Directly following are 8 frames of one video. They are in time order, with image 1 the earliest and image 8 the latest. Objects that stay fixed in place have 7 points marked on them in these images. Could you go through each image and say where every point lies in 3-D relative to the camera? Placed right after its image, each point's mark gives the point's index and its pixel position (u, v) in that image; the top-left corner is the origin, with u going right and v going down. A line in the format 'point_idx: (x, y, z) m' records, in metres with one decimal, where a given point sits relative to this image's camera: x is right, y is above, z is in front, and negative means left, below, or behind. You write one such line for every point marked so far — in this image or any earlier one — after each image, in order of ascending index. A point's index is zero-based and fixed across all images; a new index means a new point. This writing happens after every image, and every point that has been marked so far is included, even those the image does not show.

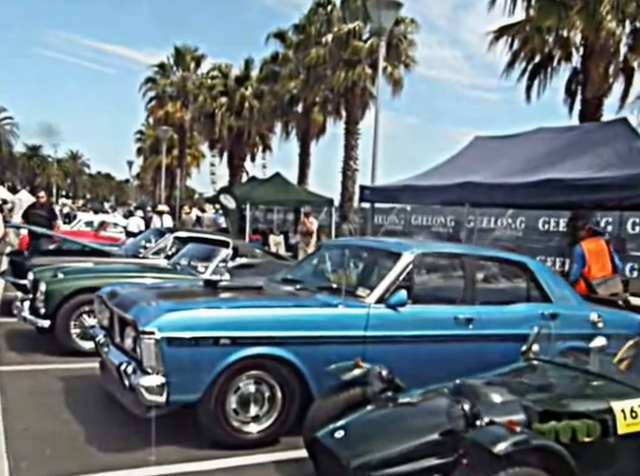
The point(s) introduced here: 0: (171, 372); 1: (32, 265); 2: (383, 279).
0: (-1.1, -1.0, +4.1) m
1: (-4.5, -0.4, +8.9) m
2: (+0.6, -0.4, +5.2) m
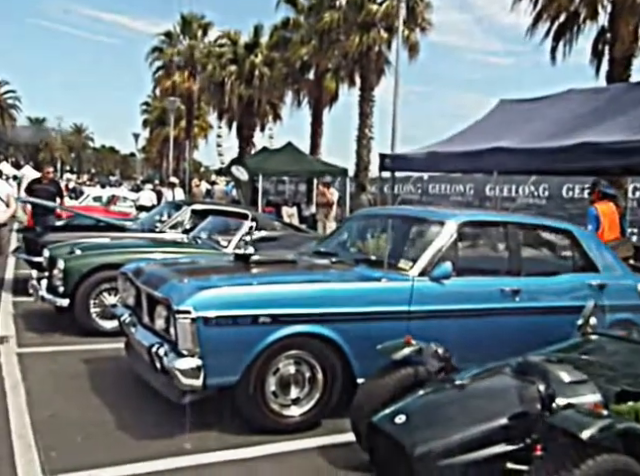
0: (-0.7, -0.8, +3.8) m
1: (-4.1, -0.1, +8.6) m
2: (+0.9, -0.1, +4.8) m
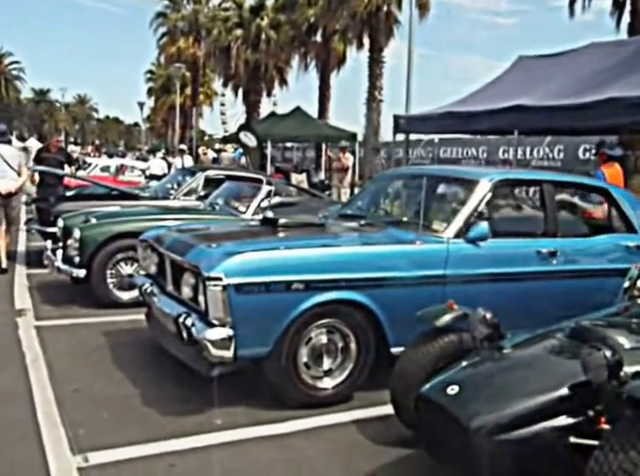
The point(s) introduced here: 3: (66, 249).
0: (-0.5, -0.5, +3.6) m
1: (-3.8, +0.4, +8.4) m
2: (+1.1, +0.2, +4.5) m
3: (-2.9, -0.1, +6.6) m
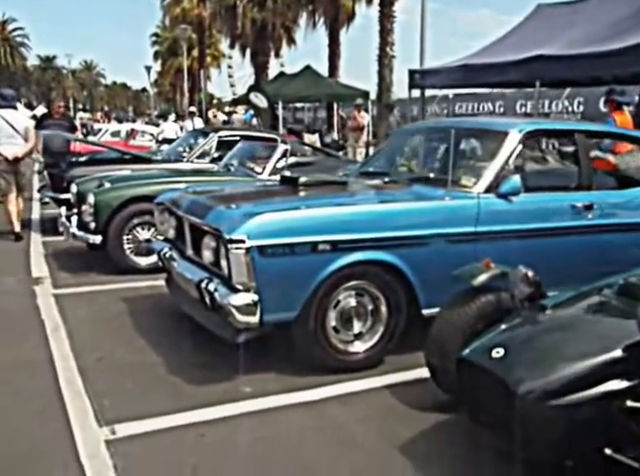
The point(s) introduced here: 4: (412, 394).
0: (-0.3, -0.3, +3.4) m
1: (-3.6, +0.9, +8.3) m
2: (+1.3, +0.5, +4.3) m
3: (-2.7, +0.3, +6.4) m
4: (+0.6, -1.0, +3.5) m
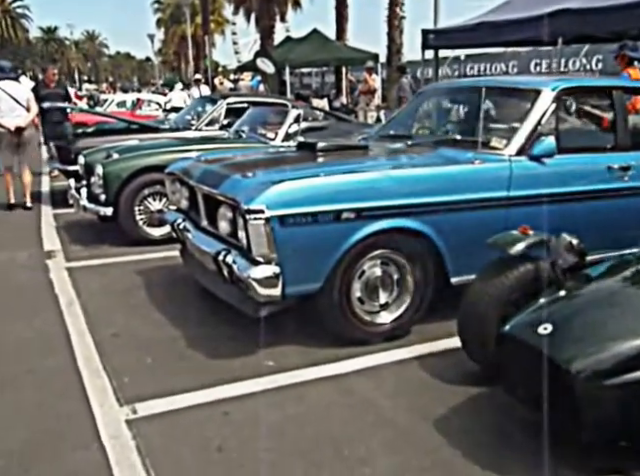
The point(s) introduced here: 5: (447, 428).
0: (-0.2, -0.1, +3.3) m
1: (-3.4, +1.3, +8.1) m
2: (+1.4, +0.8, +4.1) m
3: (-2.5, +0.6, +6.3) m
4: (+0.7, -0.8, +3.4) m
5: (+0.6, -0.9, +2.8) m
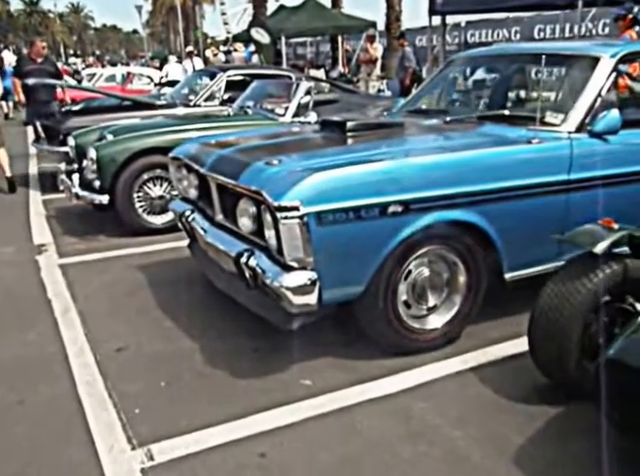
0: (0.0, -0.1, +2.8) m
1: (-3.3, +1.4, +7.5) m
2: (+1.6, +0.9, +3.5) m
3: (-2.4, +0.7, +5.7) m
4: (+0.9, -0.7, +2.9) m
5: (+0.8, -0.9, +2.3) m
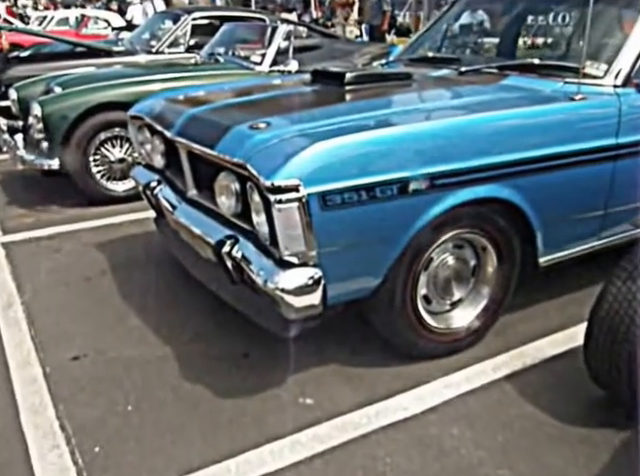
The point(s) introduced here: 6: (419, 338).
0: (0.0, -0.1, +2.2) m
1: (-3.5, +1.8, +6.5) m
2: (+1.6, +1.0, +2.9) m
3: (-2.5, +0.9, +4.9) m
4: (+1.0, -0.6, +2.5) m
5: (+0.9, -0.9, +1.8) m
6: (+0.4, -0.4, +2.6) m
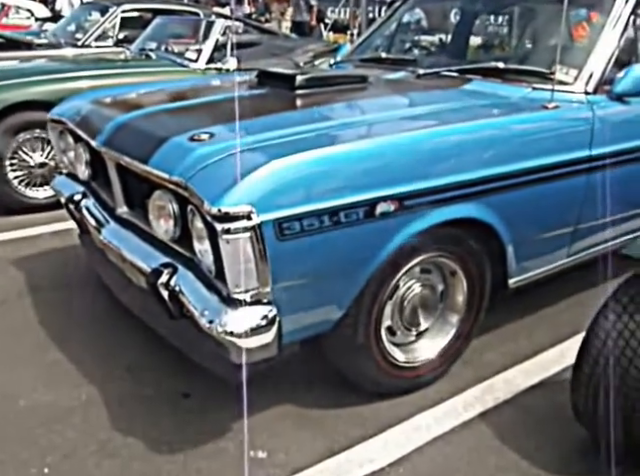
0: (-0.1, -0.2, +1.9) m
1: (-4.1, +1.7, +5.8) m
2: (+1.3, +0.9, +2.8) m
3: (-2.9, +0.8, +4.3) m
4: (+0.8, -0.7, +2.2) m
5: (+0.8, -1.0, +1.6) m
6: (+0.3, -0.5, +2.3) m
